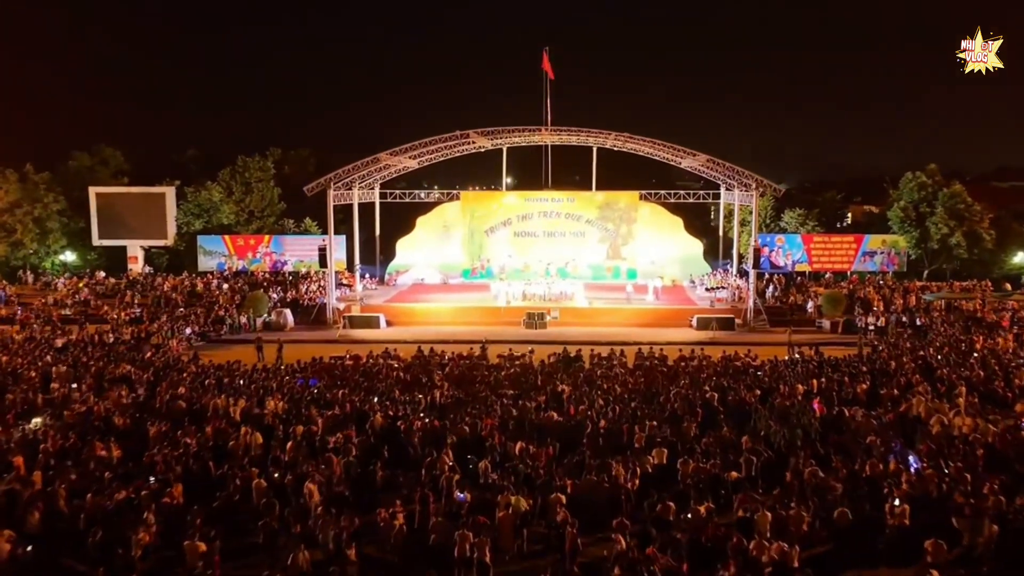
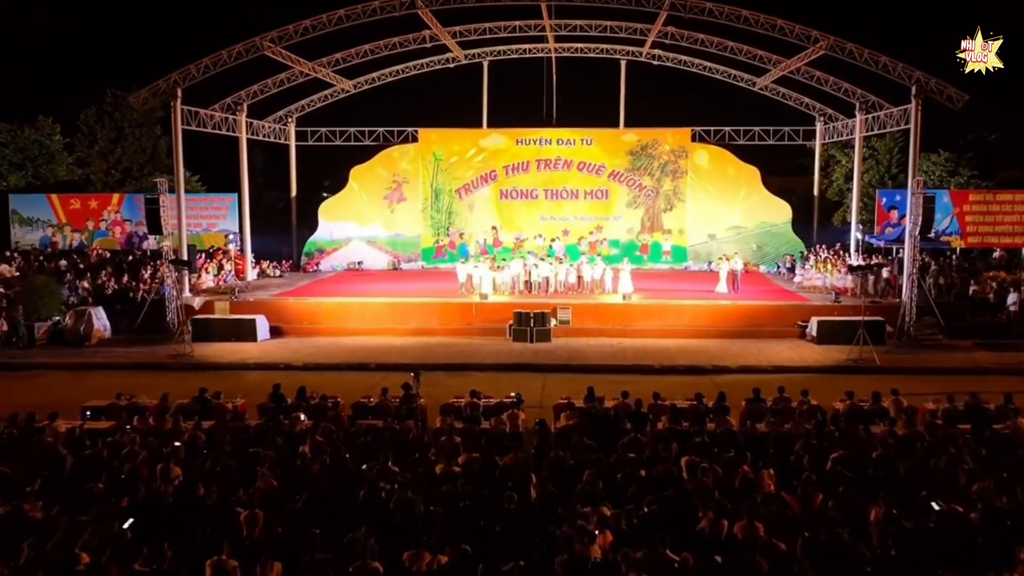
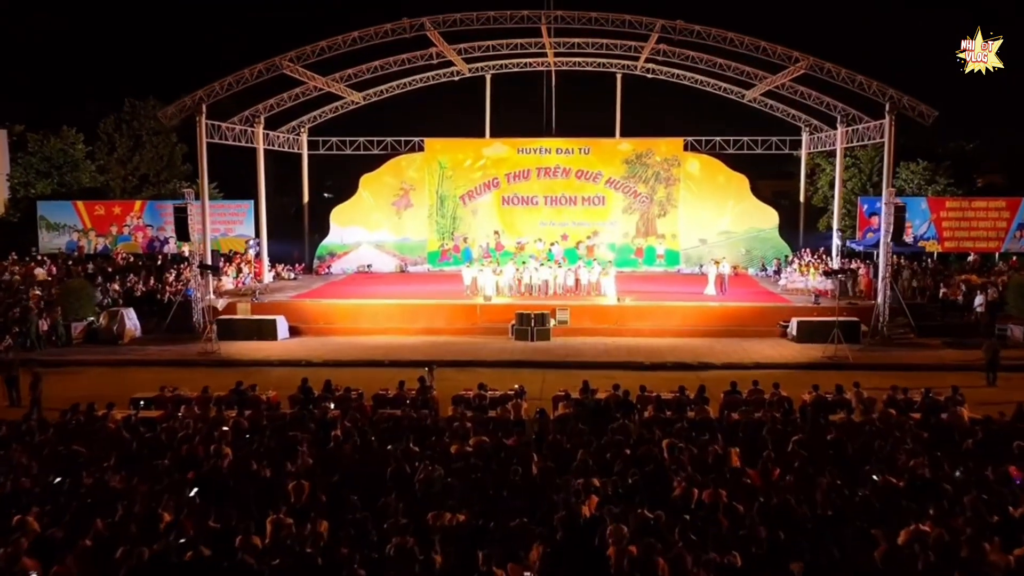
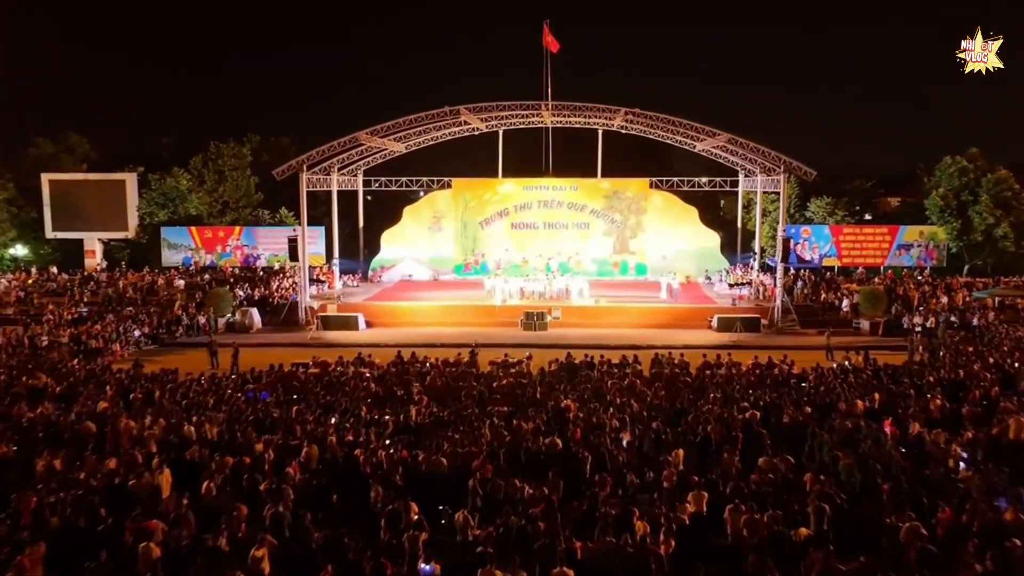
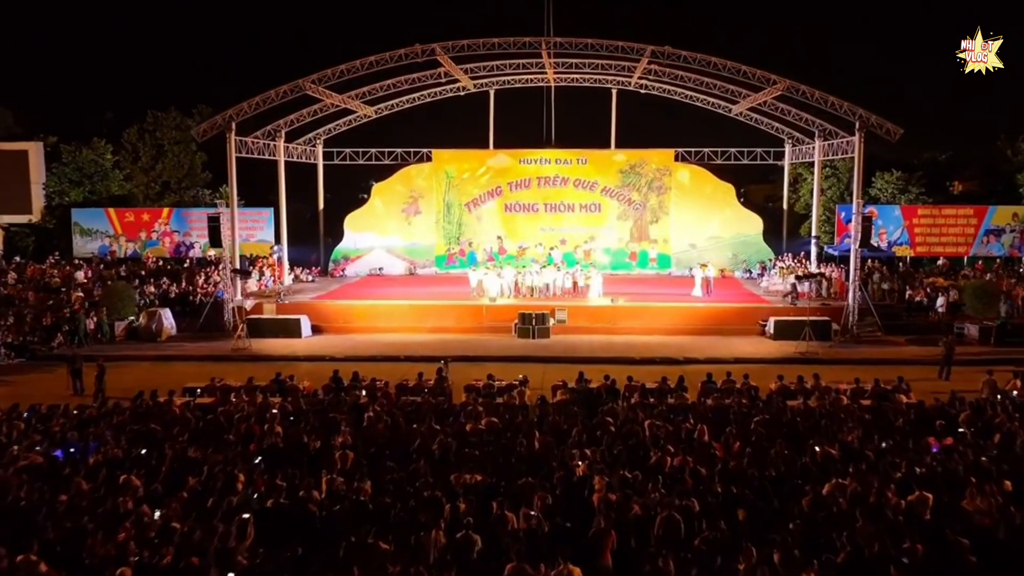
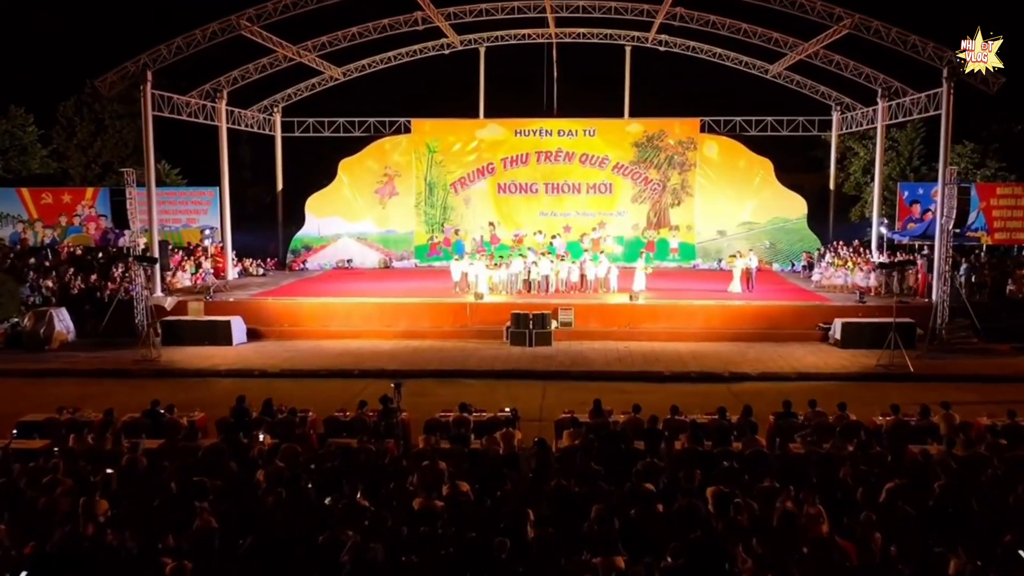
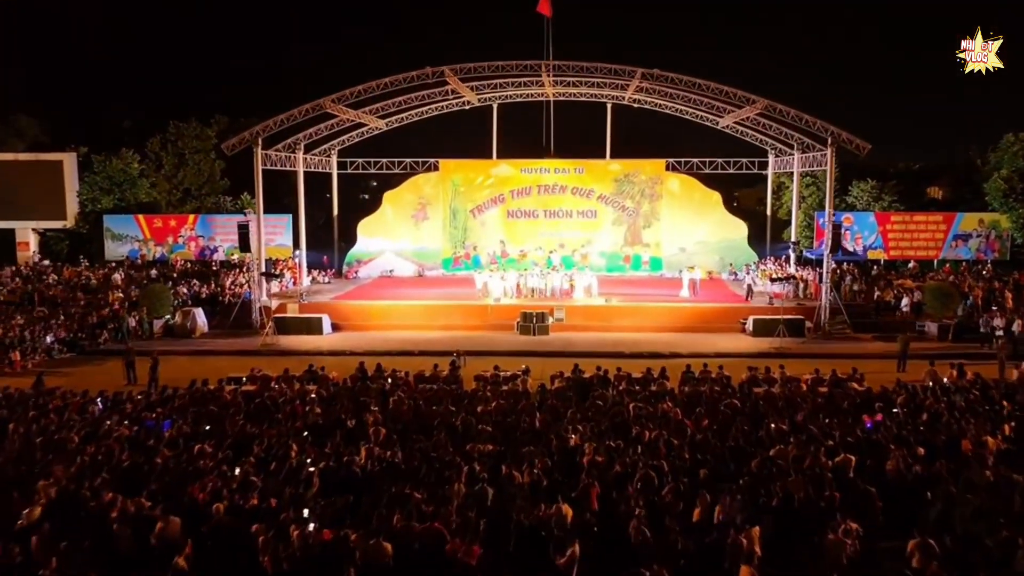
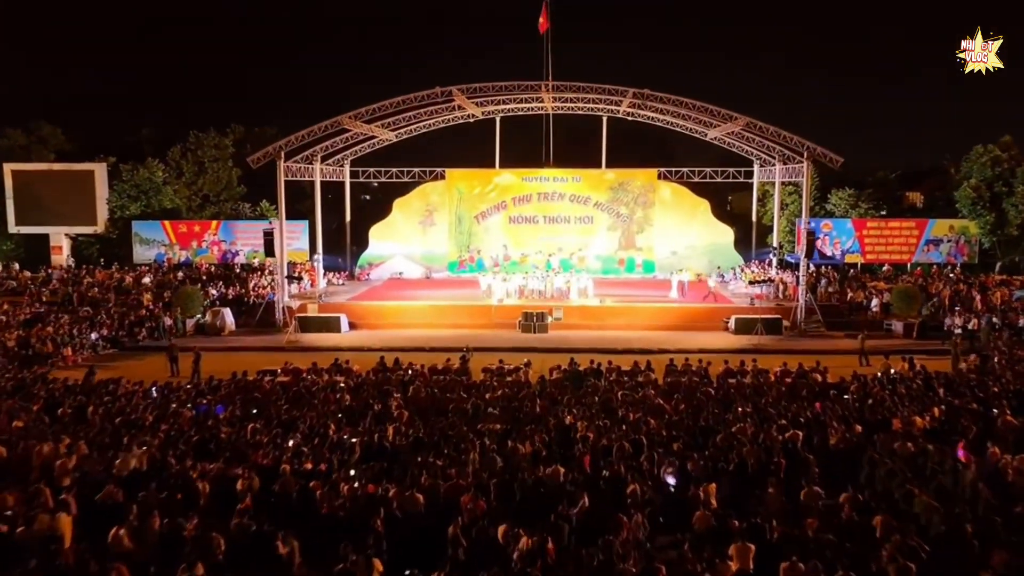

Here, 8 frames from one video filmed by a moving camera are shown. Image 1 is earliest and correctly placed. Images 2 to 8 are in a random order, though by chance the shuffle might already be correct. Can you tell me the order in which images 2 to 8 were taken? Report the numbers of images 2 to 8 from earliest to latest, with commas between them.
4, 8, 7, 5, 3, 2, 6
